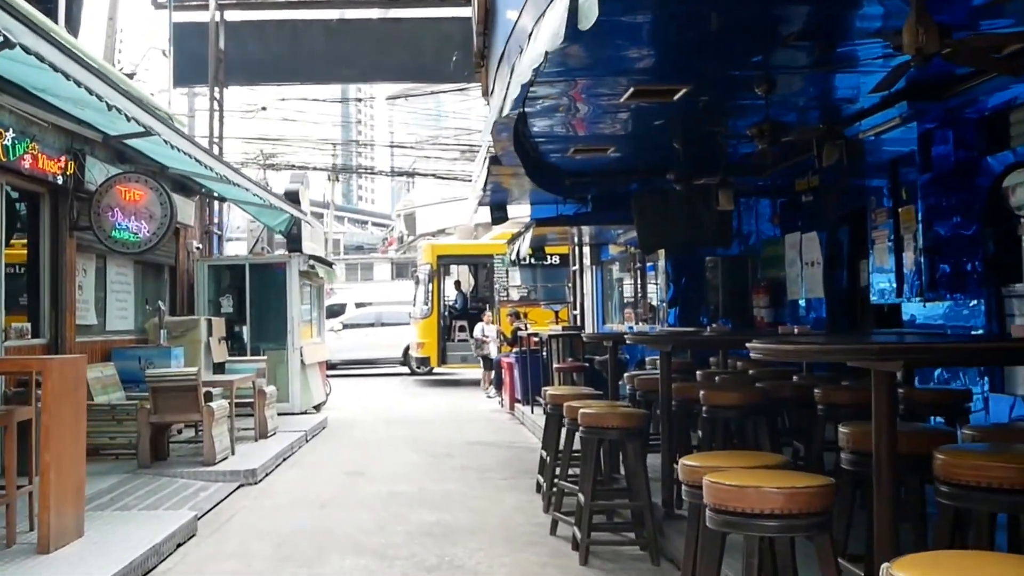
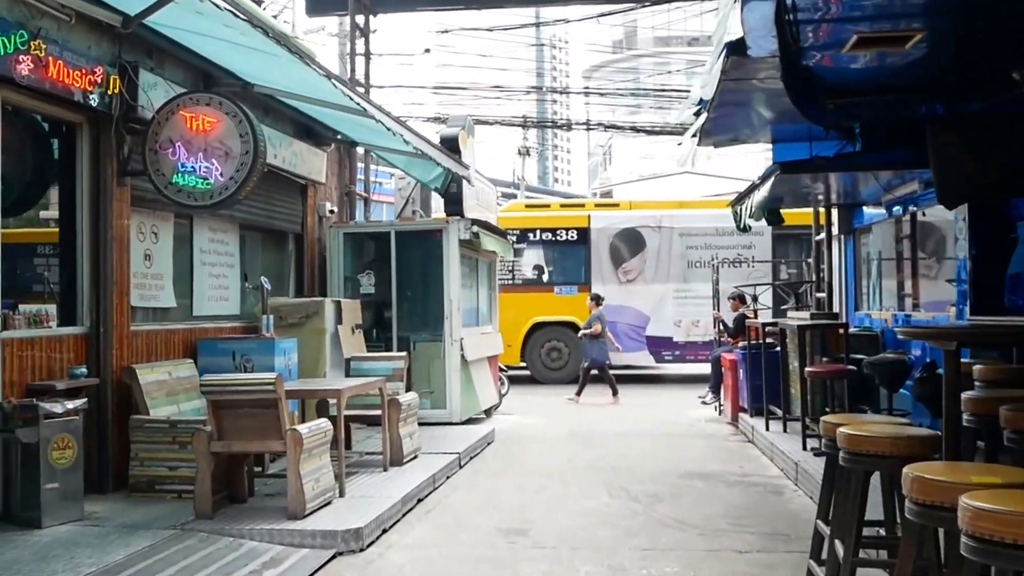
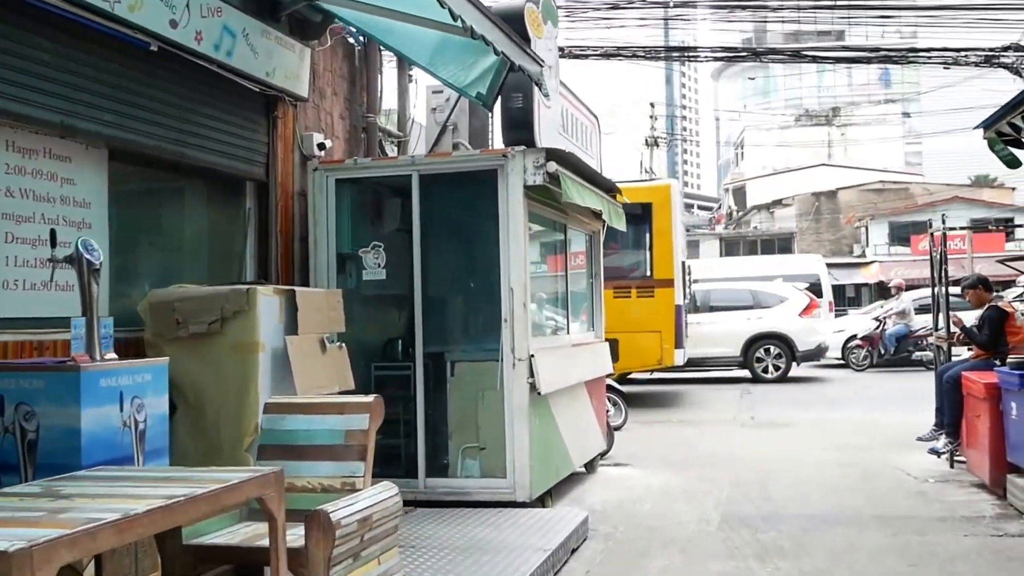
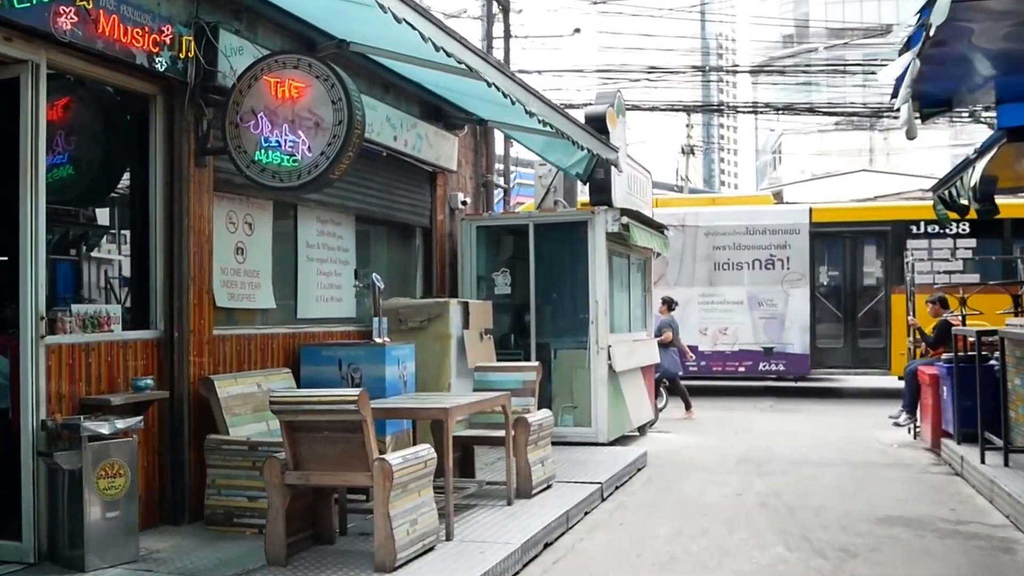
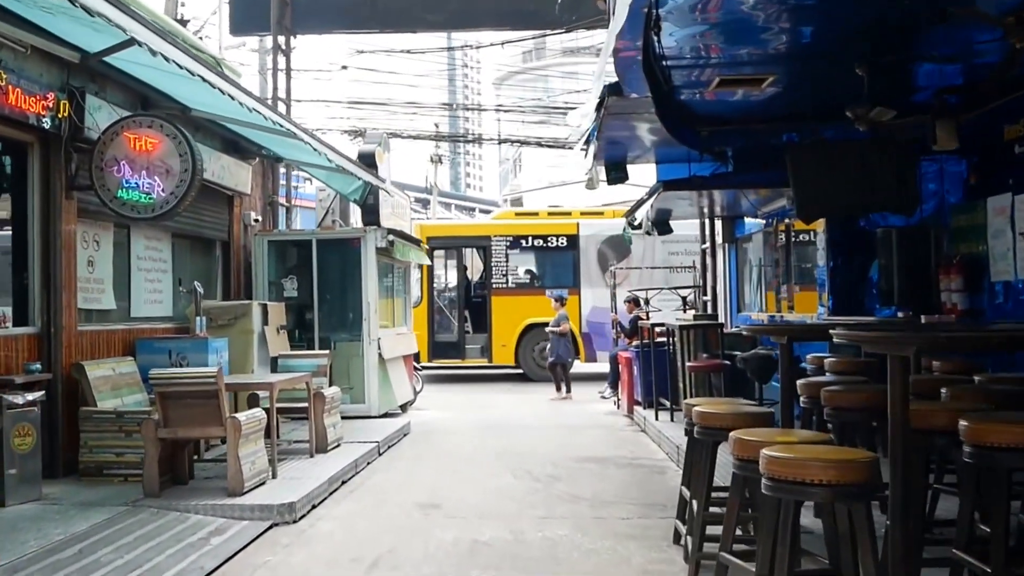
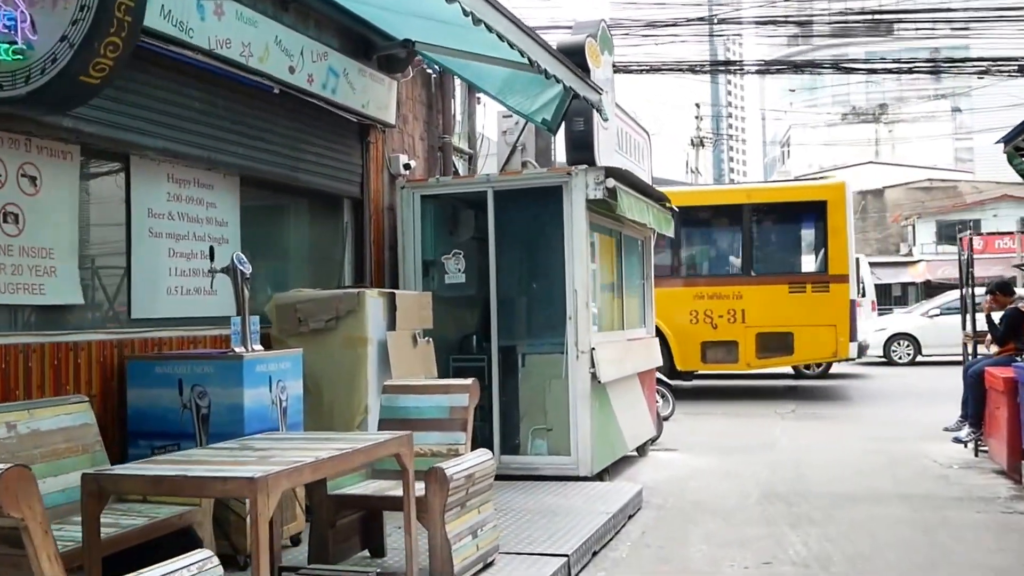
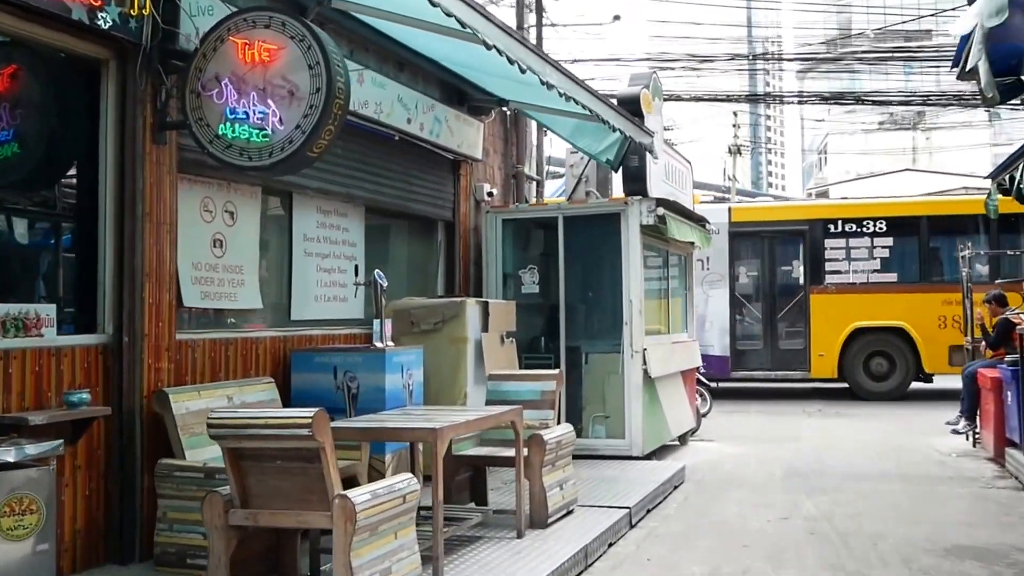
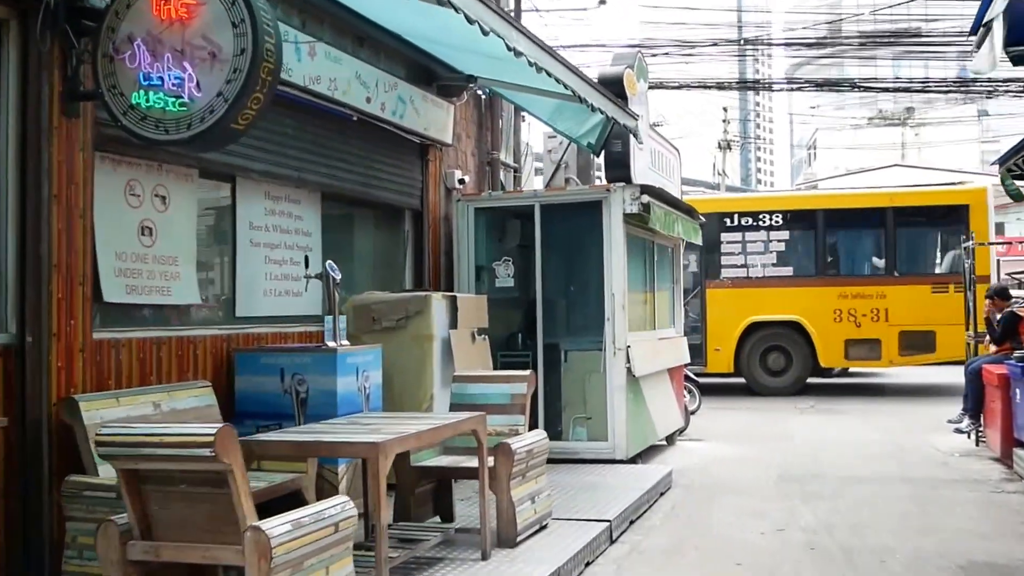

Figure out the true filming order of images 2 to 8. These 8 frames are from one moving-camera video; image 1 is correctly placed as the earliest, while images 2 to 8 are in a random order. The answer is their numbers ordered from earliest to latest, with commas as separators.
5, 2, 4, 7, 8, 6, 3
